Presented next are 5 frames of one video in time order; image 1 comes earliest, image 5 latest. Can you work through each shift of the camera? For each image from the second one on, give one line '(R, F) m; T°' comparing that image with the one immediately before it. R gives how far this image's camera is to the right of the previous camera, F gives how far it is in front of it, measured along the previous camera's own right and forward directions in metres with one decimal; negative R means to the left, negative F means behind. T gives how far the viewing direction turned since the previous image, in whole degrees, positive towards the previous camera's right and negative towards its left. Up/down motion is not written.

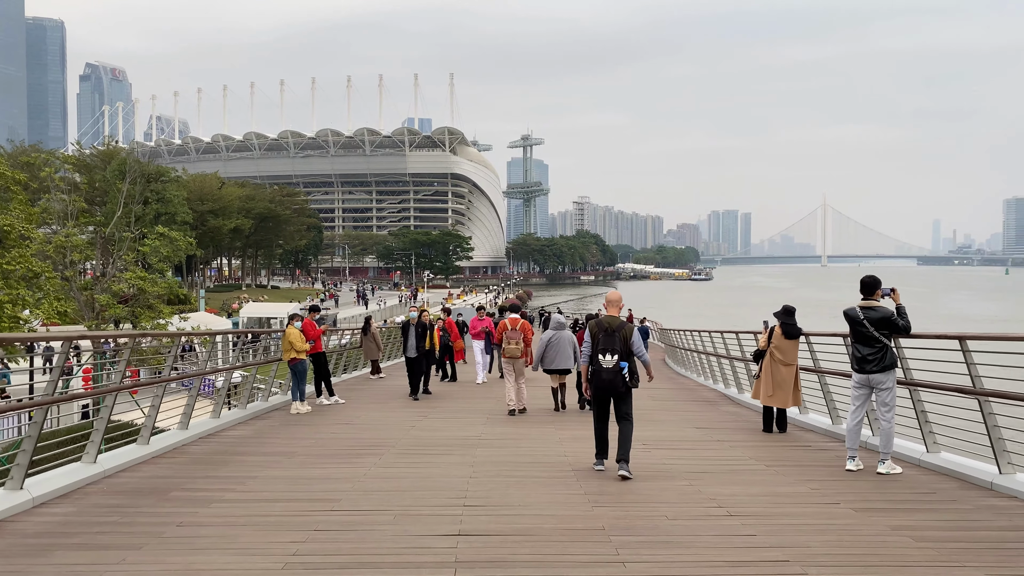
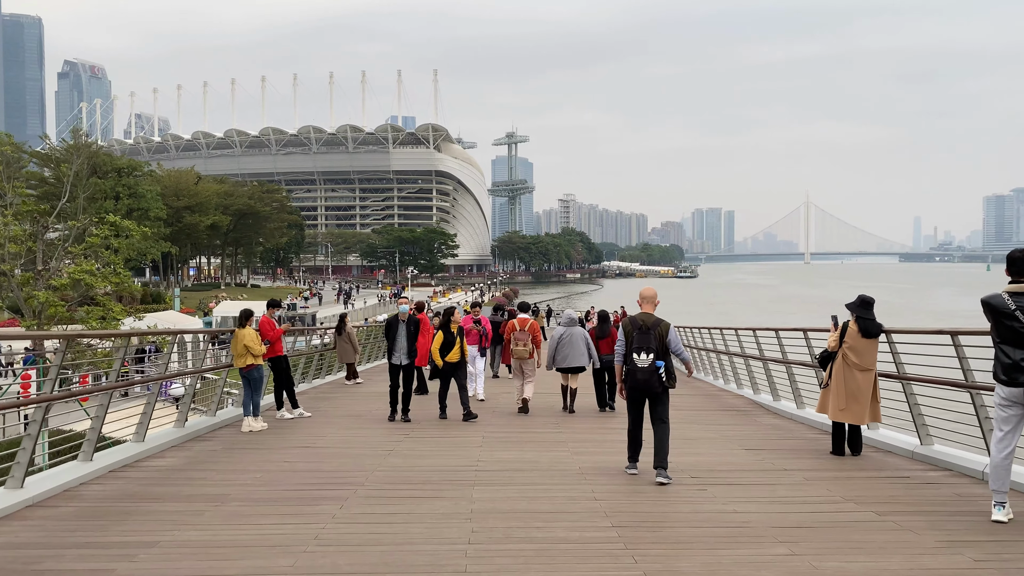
(-0.2, +1.9) m; +1°
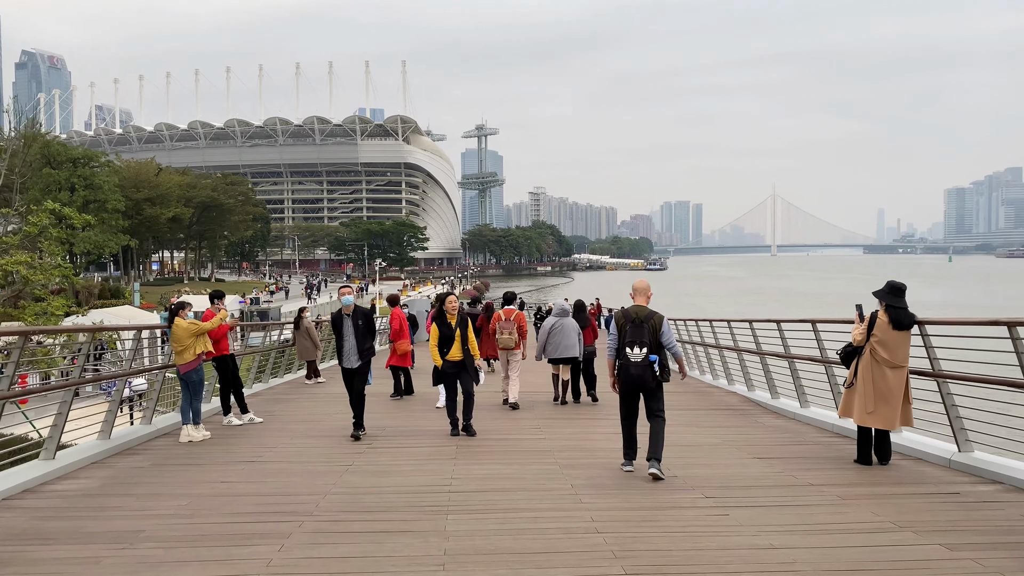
(-0.1, +1.0) m; +2°
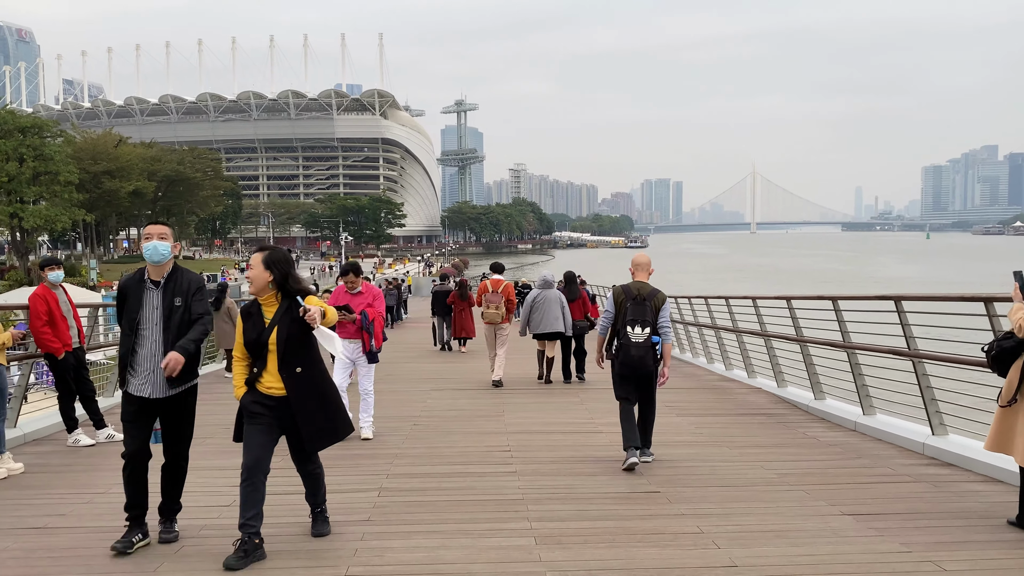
(+0.2, +2.4) m; +1°
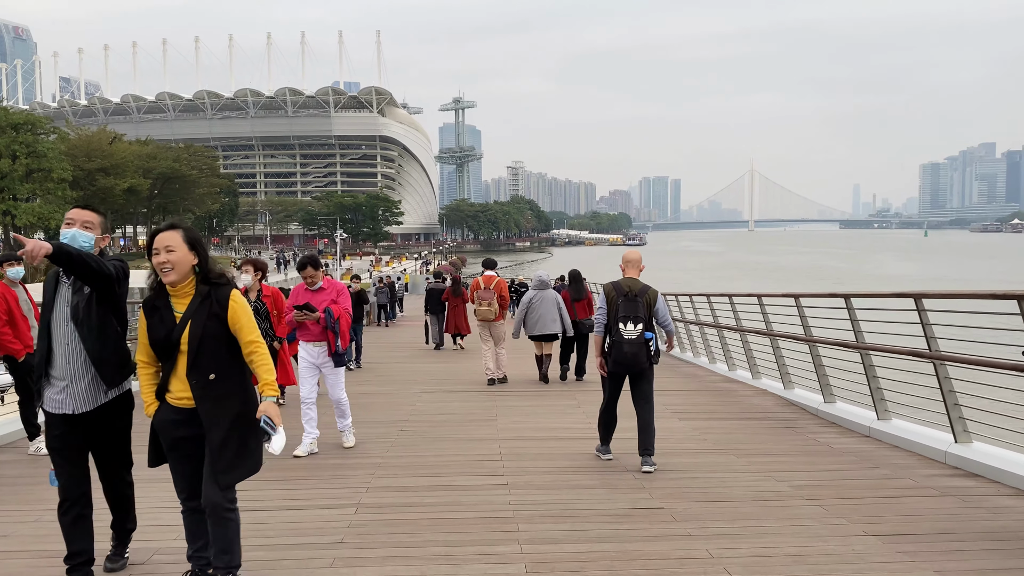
(0.0, +0.4) m; 0°
